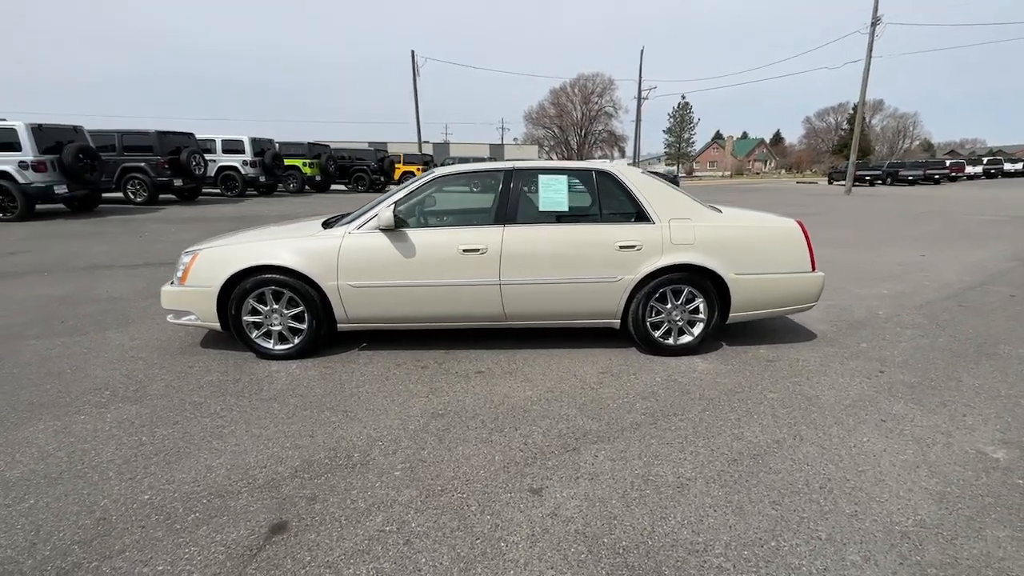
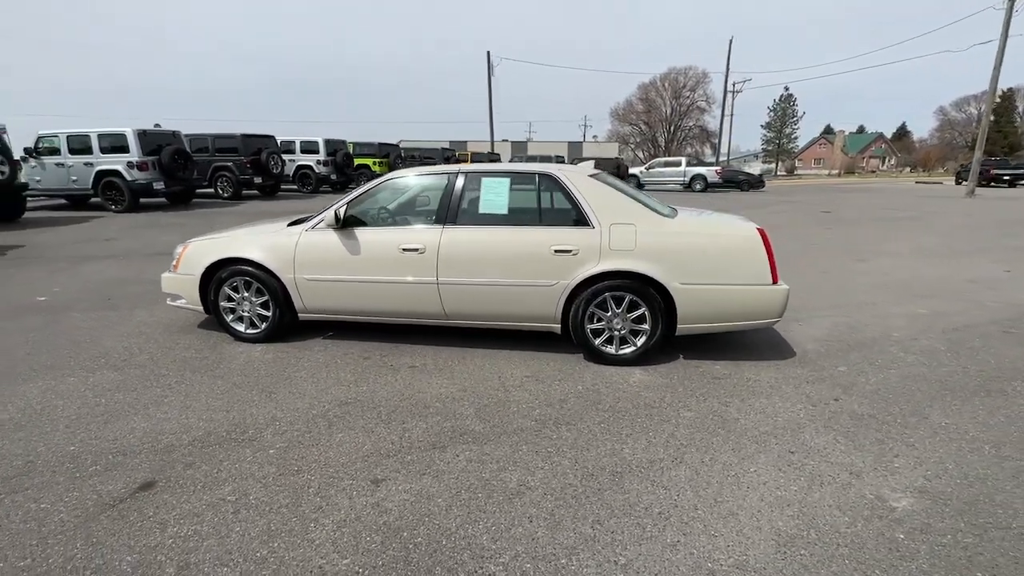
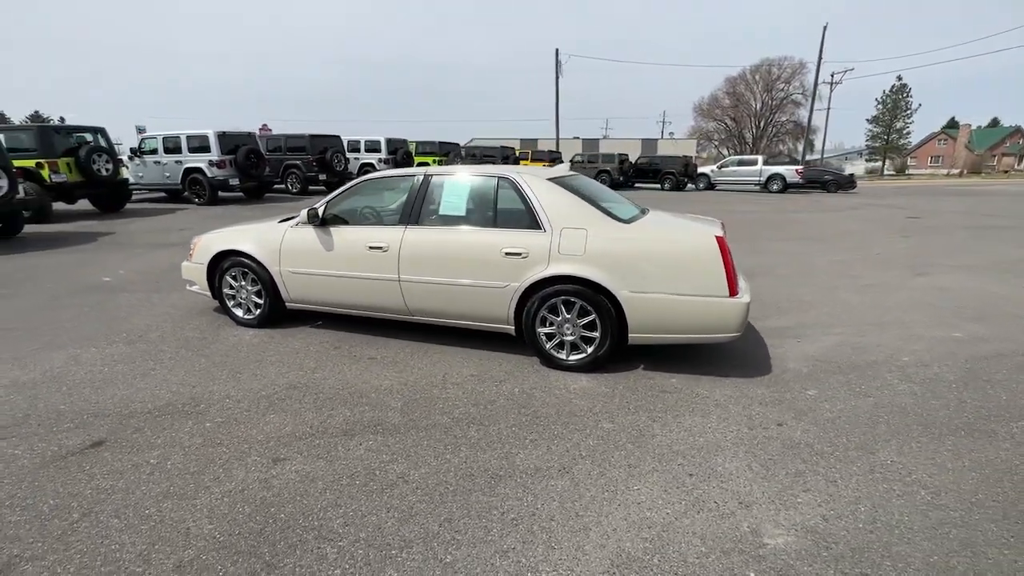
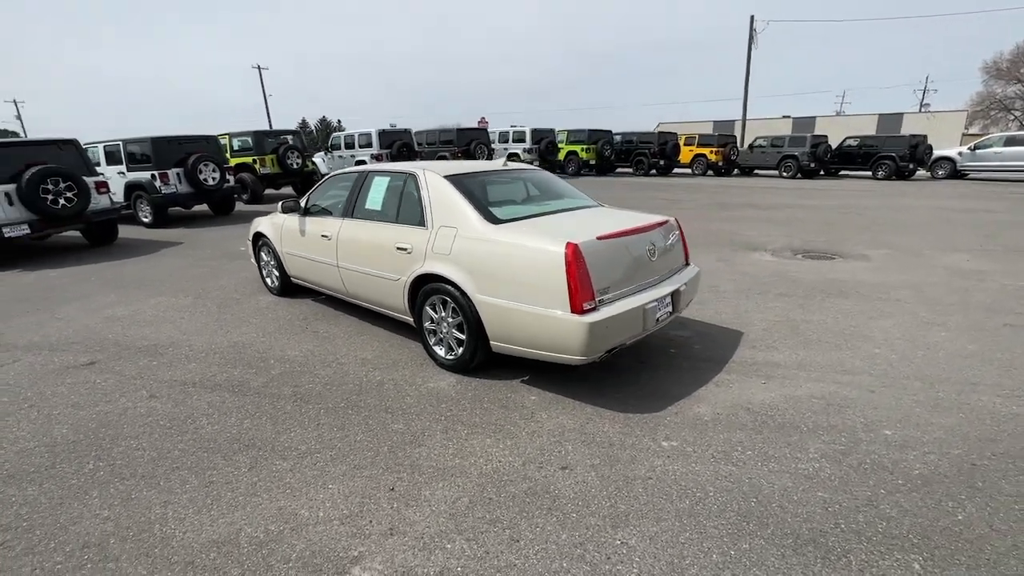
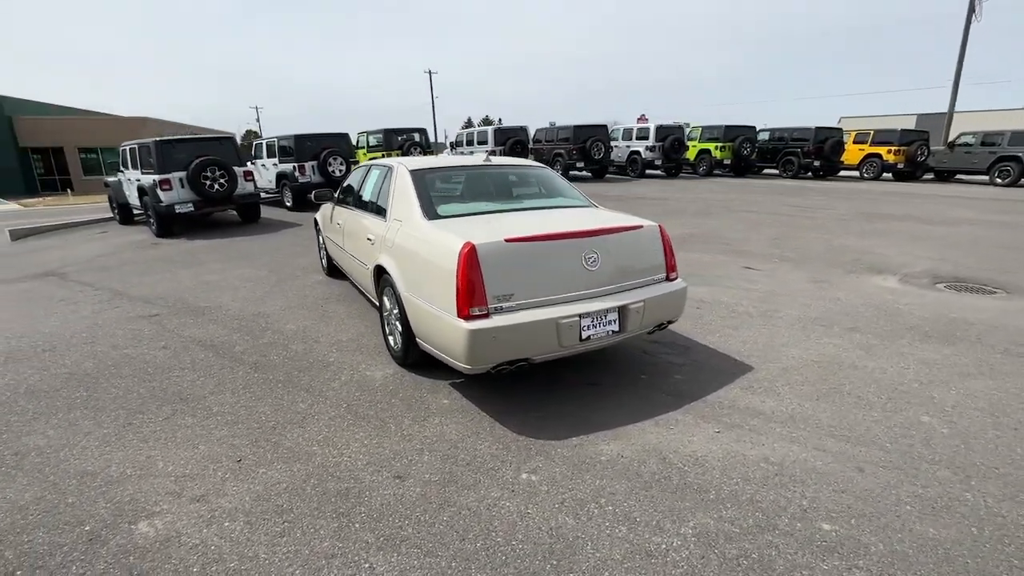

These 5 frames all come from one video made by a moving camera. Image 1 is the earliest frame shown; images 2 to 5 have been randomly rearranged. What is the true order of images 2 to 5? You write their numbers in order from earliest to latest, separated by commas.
2, 3, 4, 5
